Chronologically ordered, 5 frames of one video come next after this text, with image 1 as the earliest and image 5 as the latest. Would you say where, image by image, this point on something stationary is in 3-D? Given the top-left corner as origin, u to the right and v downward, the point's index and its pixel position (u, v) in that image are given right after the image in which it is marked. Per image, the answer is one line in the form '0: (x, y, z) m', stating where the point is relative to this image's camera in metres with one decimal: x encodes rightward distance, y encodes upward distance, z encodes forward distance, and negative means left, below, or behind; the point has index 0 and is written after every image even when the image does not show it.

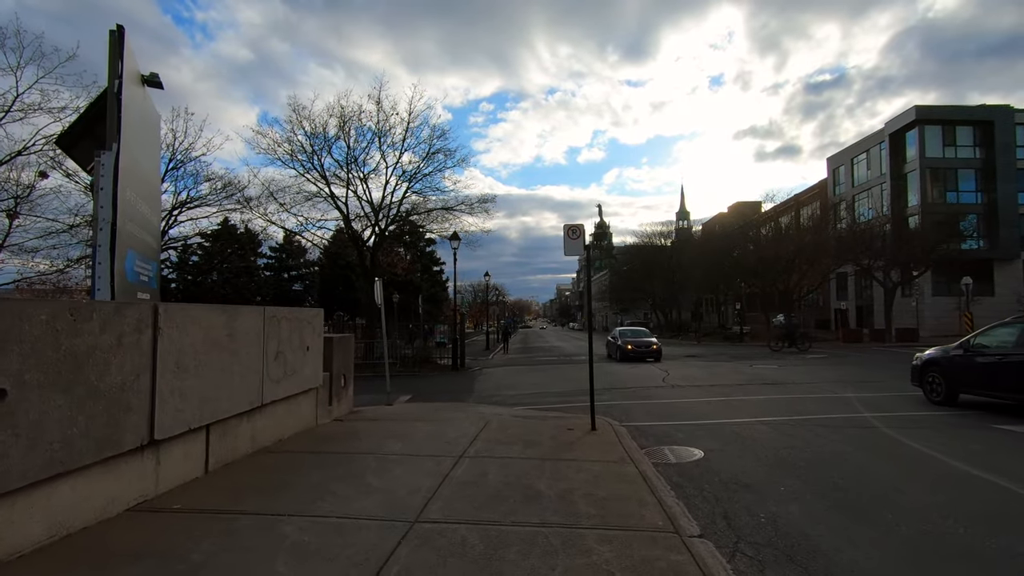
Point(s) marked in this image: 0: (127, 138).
0: (-4.6, +1.8, +6.5) m
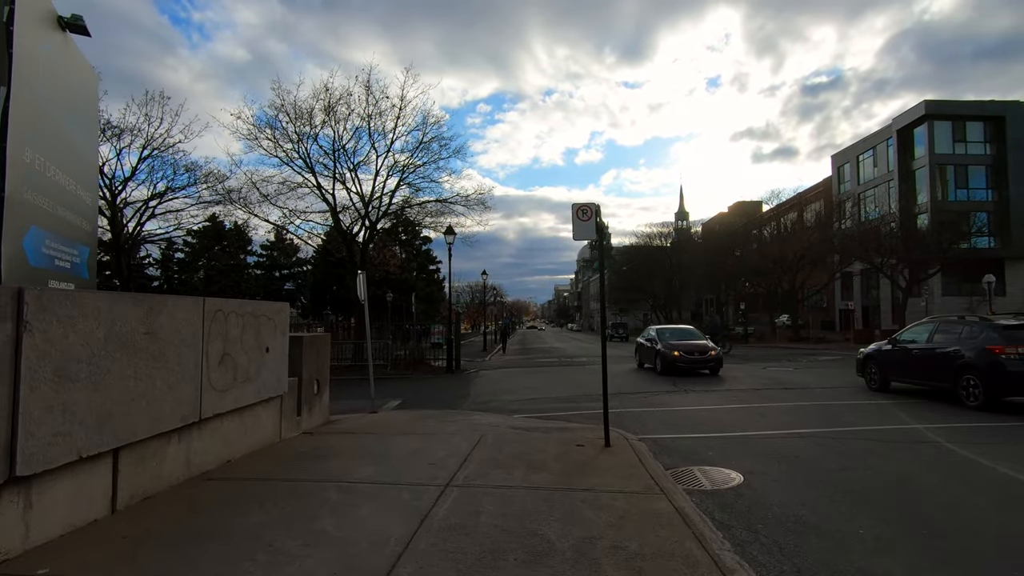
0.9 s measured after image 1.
0: (-4.7, +2.0, +5.1) m
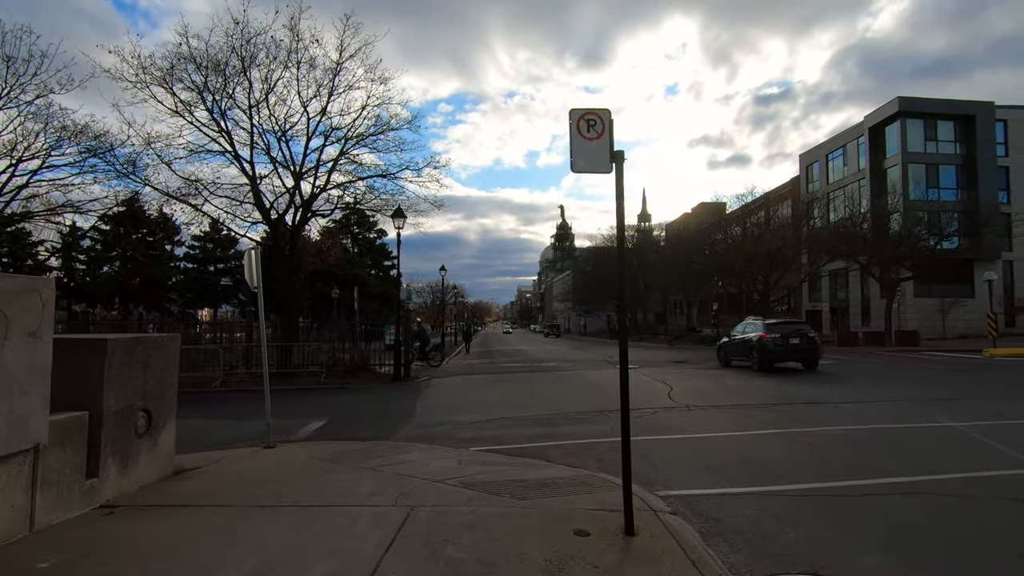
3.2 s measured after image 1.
0: (-4.8, +2.3, +1.5) m
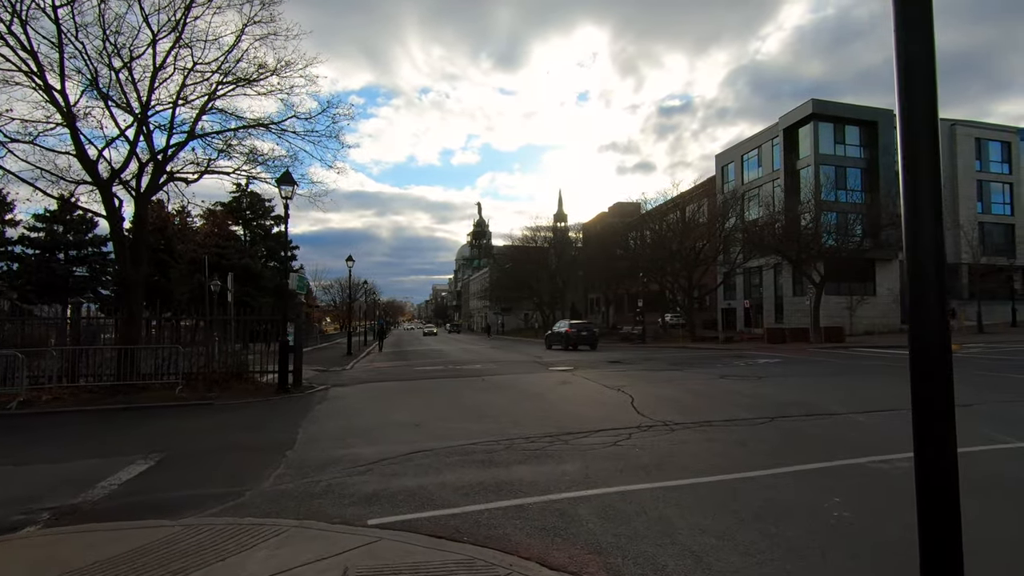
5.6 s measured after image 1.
0: (-4.3, +2.6, -2.5) m
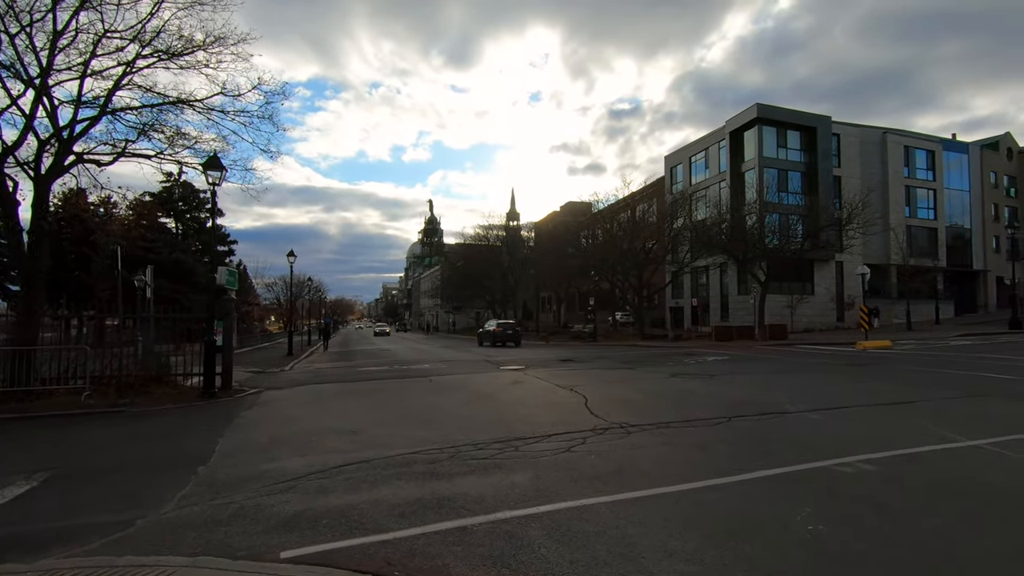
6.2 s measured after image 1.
0: (-4.1, +2.7, -3.6) m
